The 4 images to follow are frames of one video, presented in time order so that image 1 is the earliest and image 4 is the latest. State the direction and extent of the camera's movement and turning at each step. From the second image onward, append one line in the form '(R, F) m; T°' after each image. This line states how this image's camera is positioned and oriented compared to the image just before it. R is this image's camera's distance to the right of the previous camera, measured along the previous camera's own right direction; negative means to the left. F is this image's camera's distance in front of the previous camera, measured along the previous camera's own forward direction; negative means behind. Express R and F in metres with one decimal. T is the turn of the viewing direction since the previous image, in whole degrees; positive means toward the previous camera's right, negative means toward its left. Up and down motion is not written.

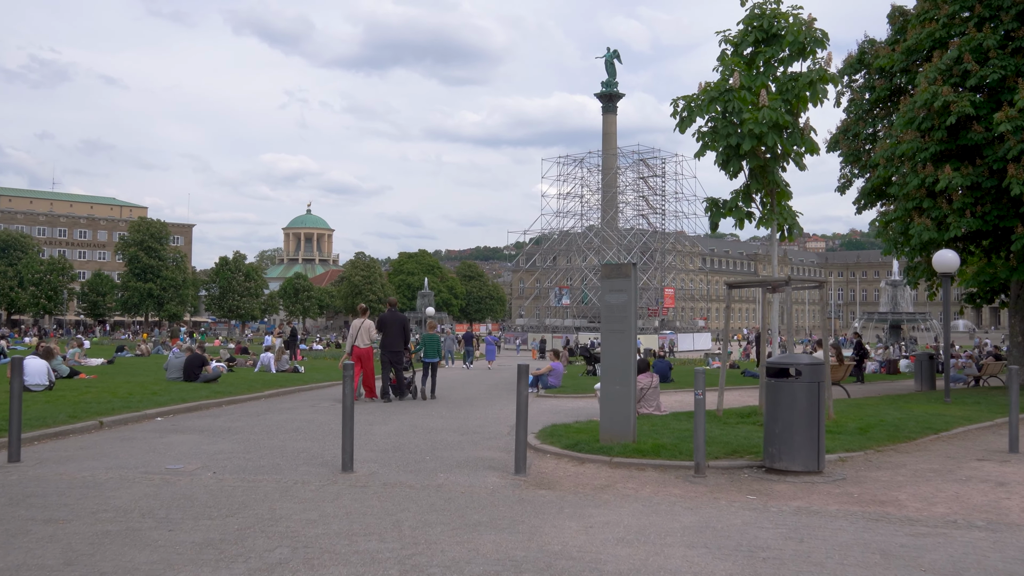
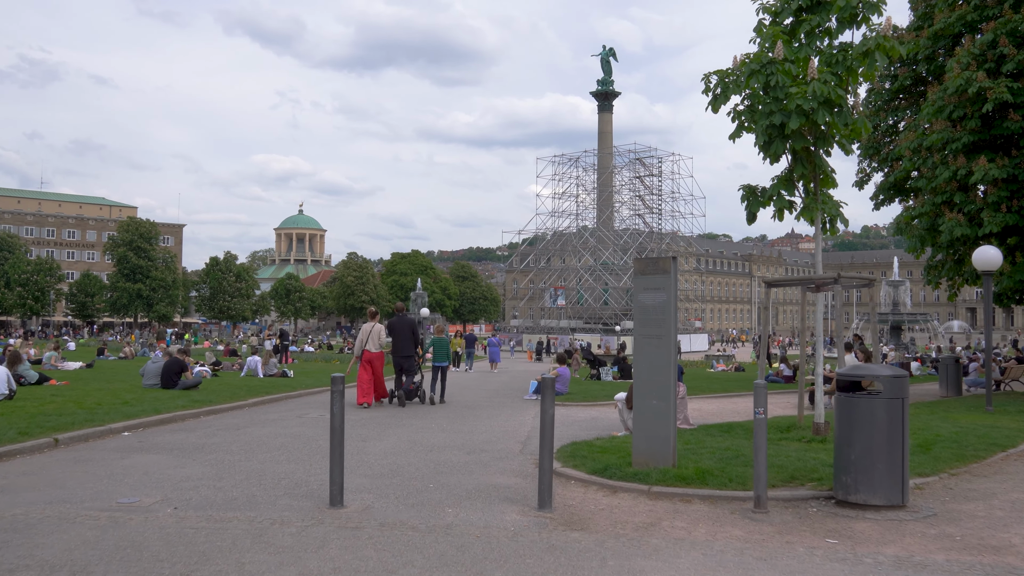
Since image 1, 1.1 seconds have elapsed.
(-0.3, +1.5) m; +1°
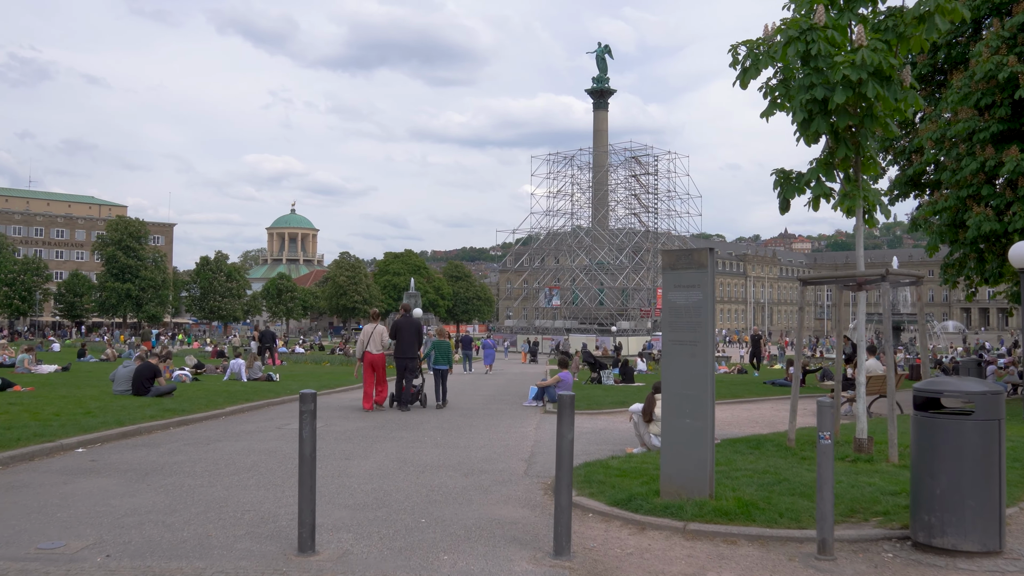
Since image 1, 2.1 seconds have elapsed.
(-0.1, +1.4) m; 0°
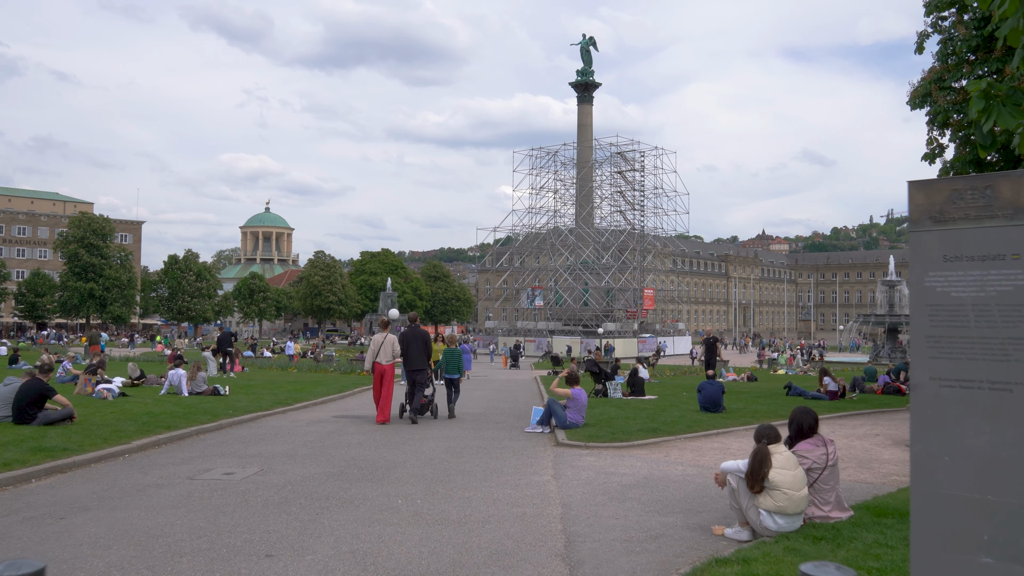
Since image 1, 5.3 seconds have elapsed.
(-0.4, +4.1) m; +2°
